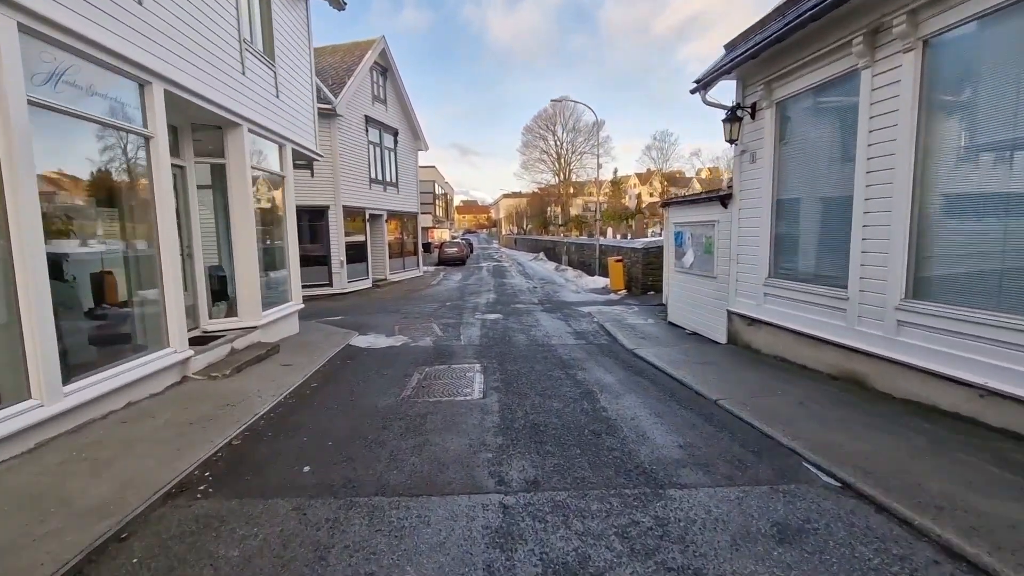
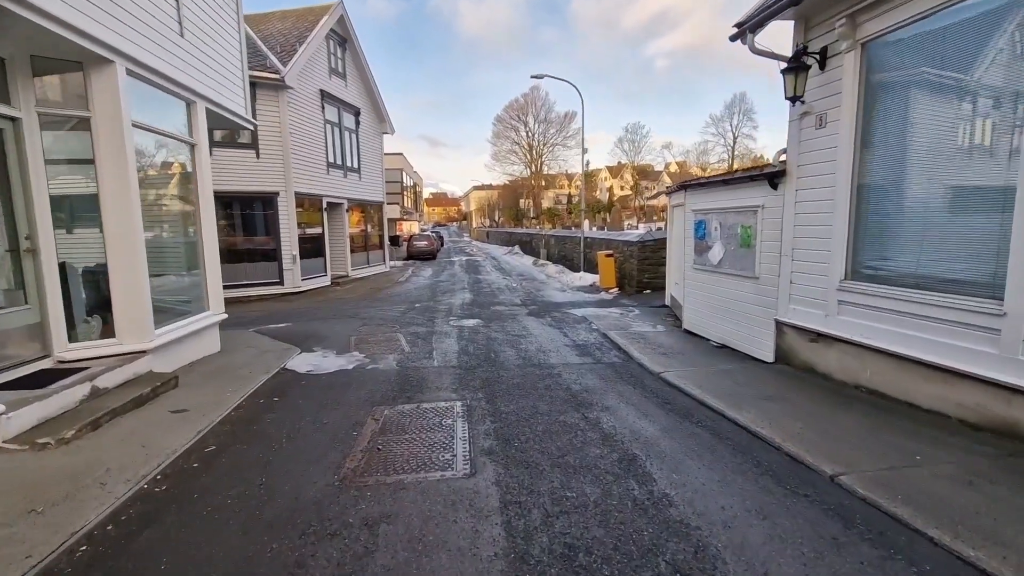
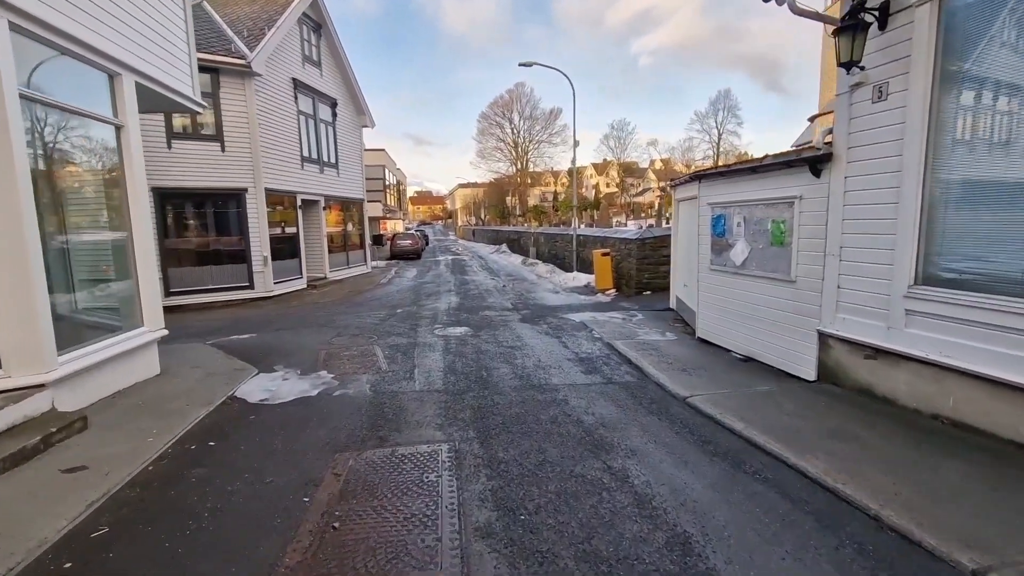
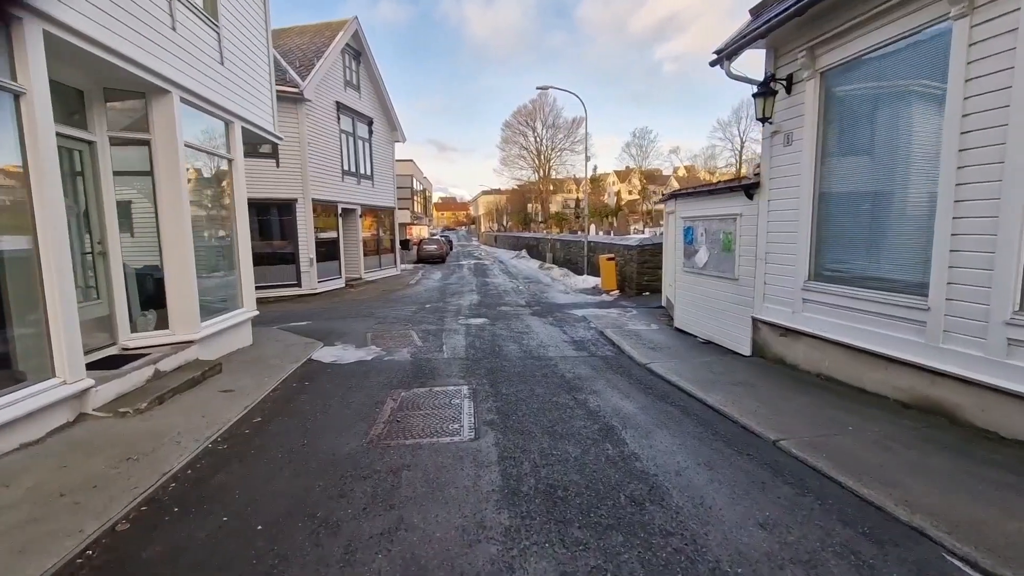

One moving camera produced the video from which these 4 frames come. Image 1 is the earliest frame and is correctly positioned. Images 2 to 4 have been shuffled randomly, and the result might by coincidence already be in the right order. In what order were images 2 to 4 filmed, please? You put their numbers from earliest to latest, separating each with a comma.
4, 2, 3
